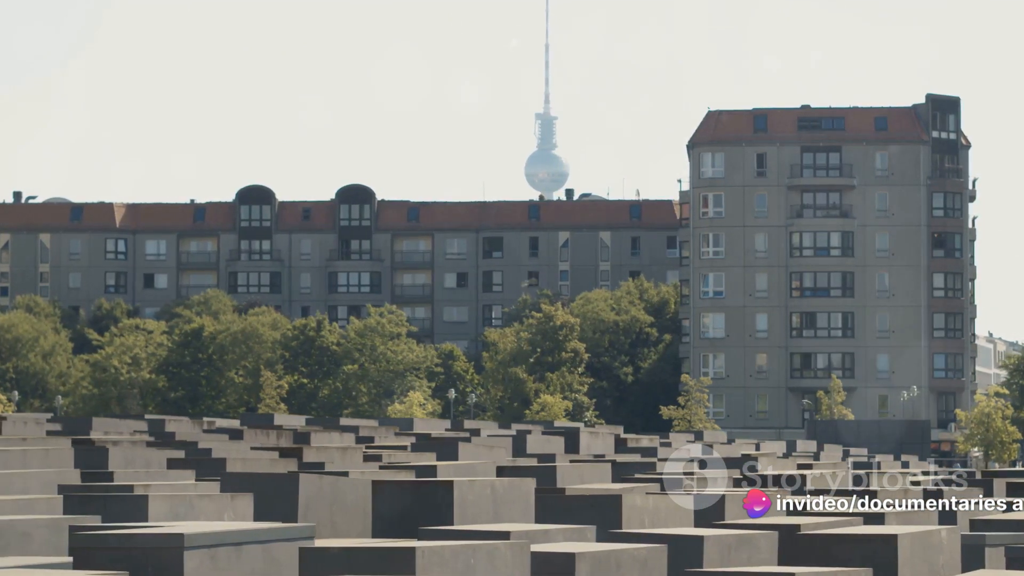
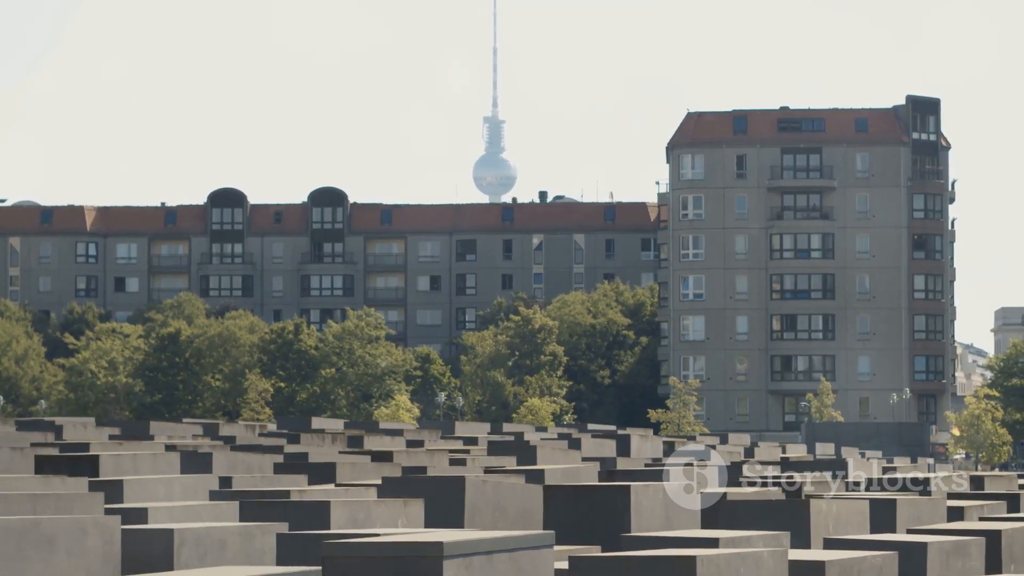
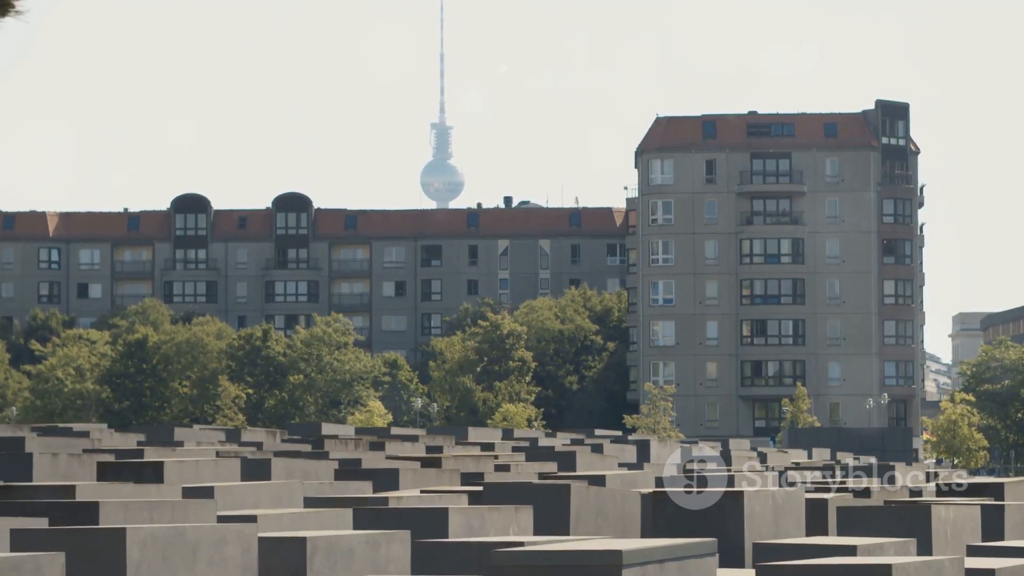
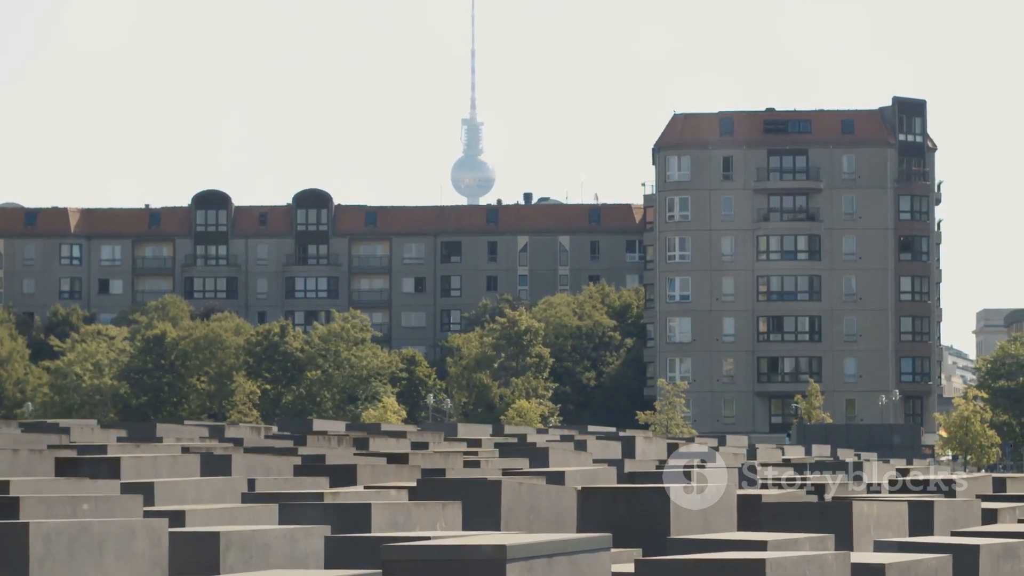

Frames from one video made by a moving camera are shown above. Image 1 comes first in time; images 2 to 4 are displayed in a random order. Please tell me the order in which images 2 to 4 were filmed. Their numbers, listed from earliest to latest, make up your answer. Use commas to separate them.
2, 4, 3
